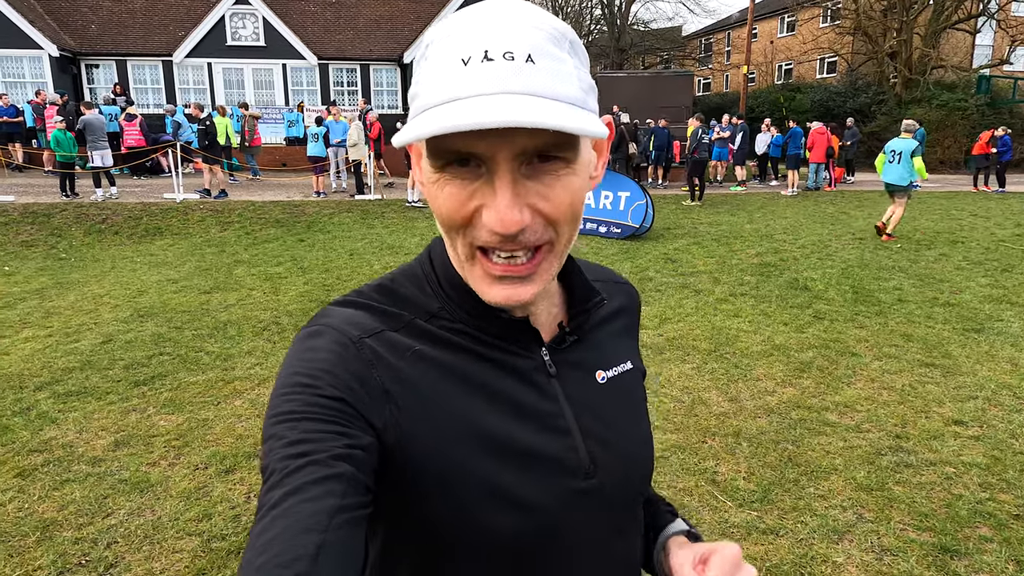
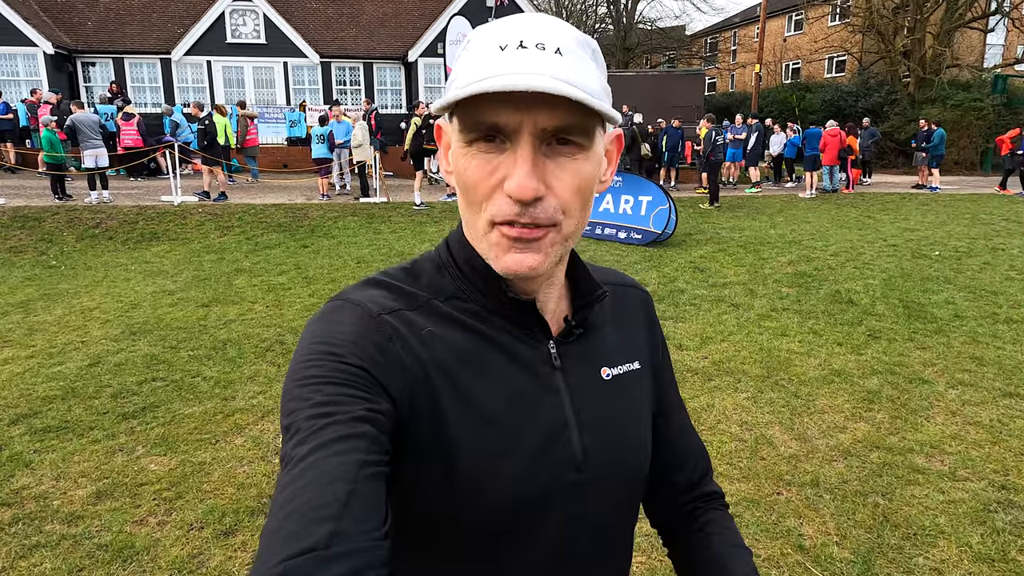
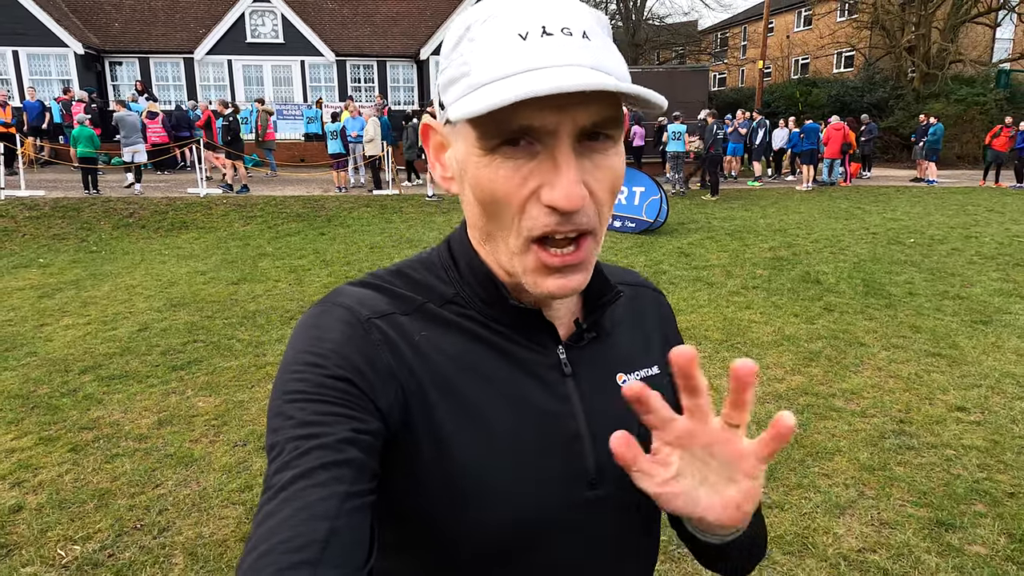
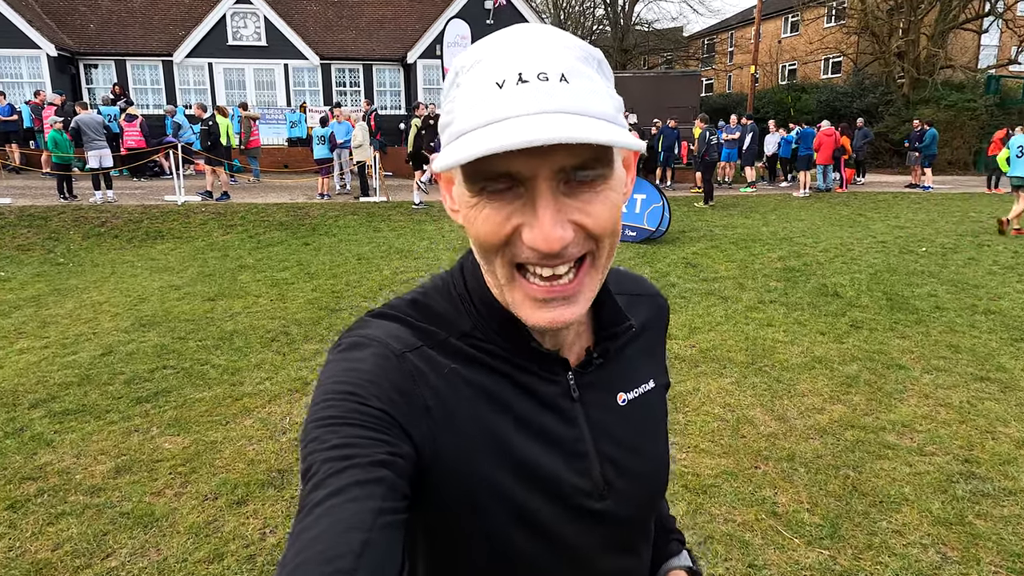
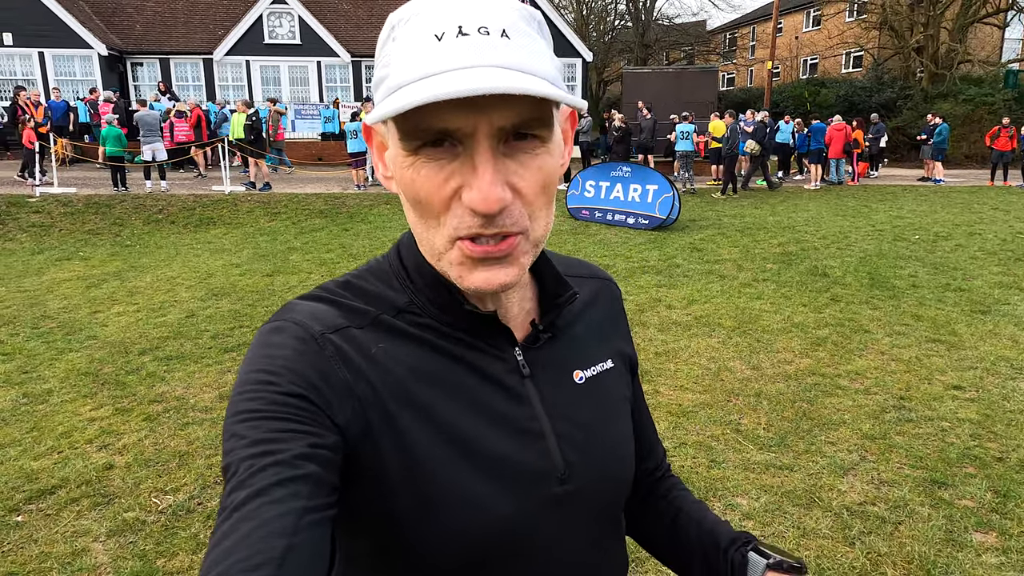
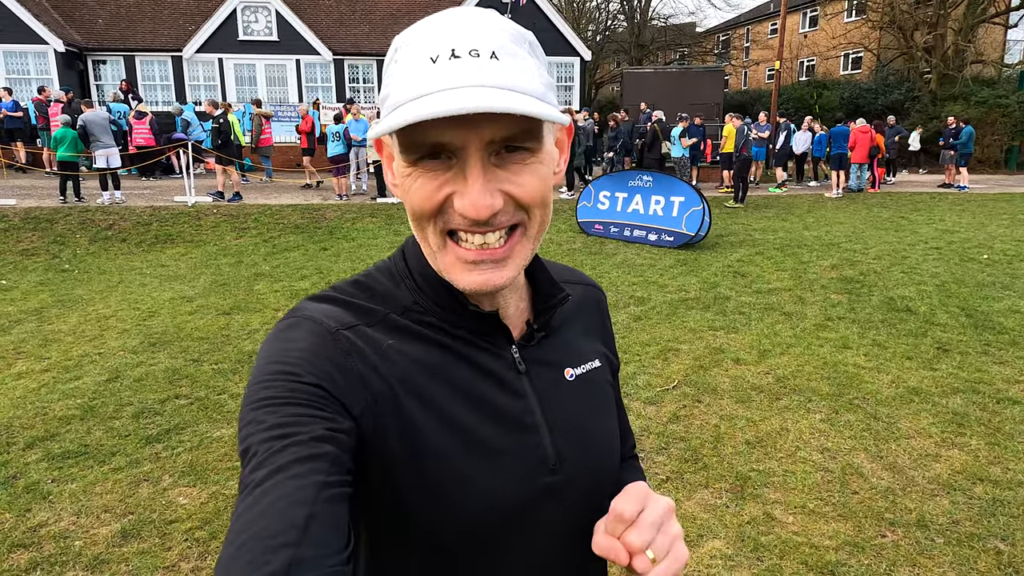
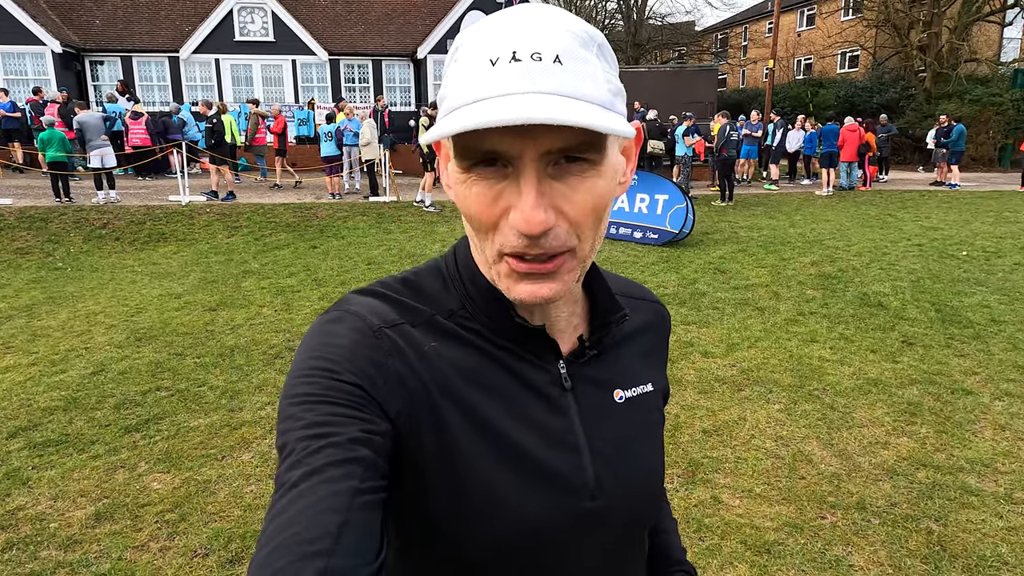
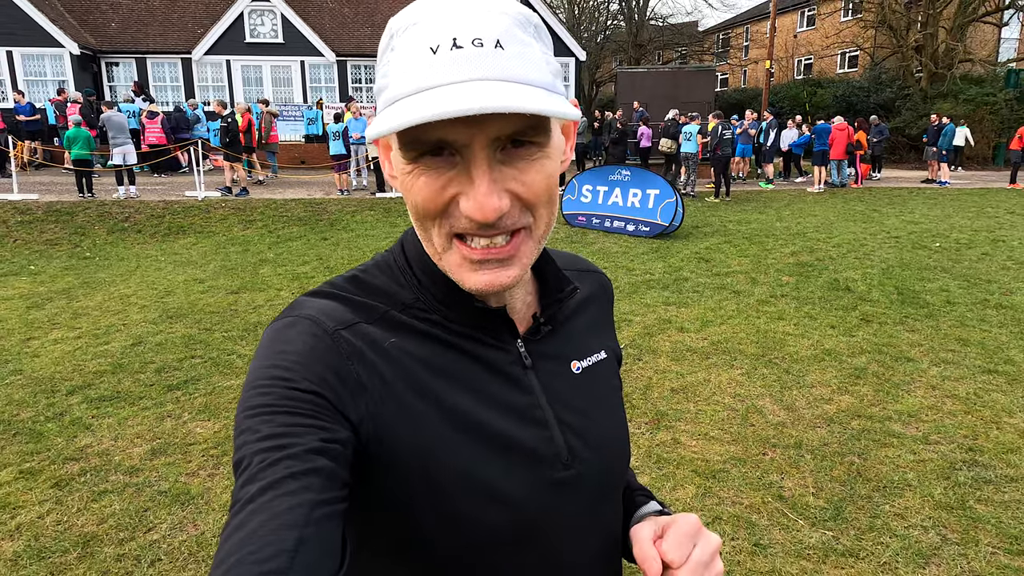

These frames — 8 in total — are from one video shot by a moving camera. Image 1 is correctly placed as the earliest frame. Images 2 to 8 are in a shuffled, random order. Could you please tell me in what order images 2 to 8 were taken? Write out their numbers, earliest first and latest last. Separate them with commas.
4, 2, 6, 7, 8, 3, 5
